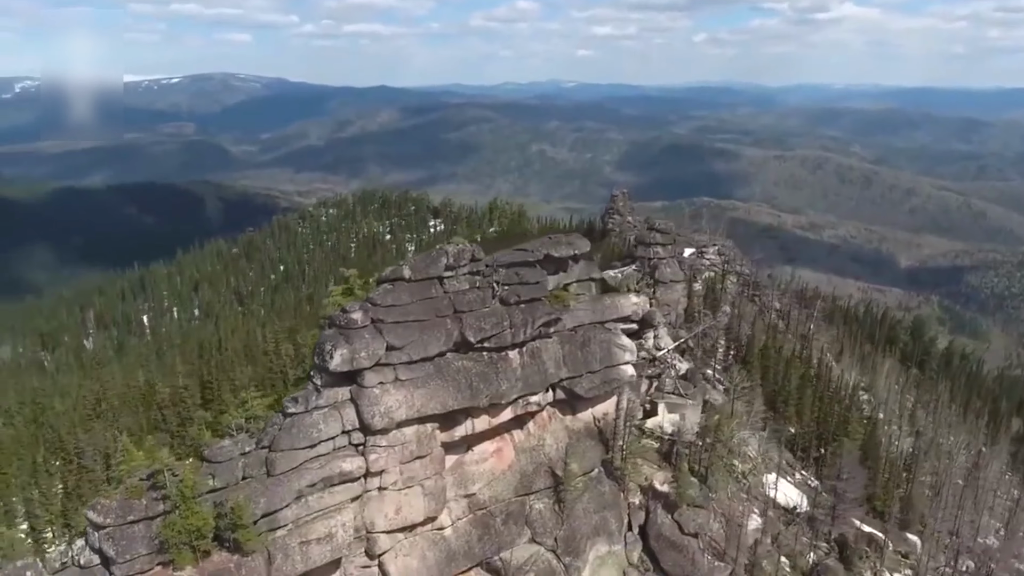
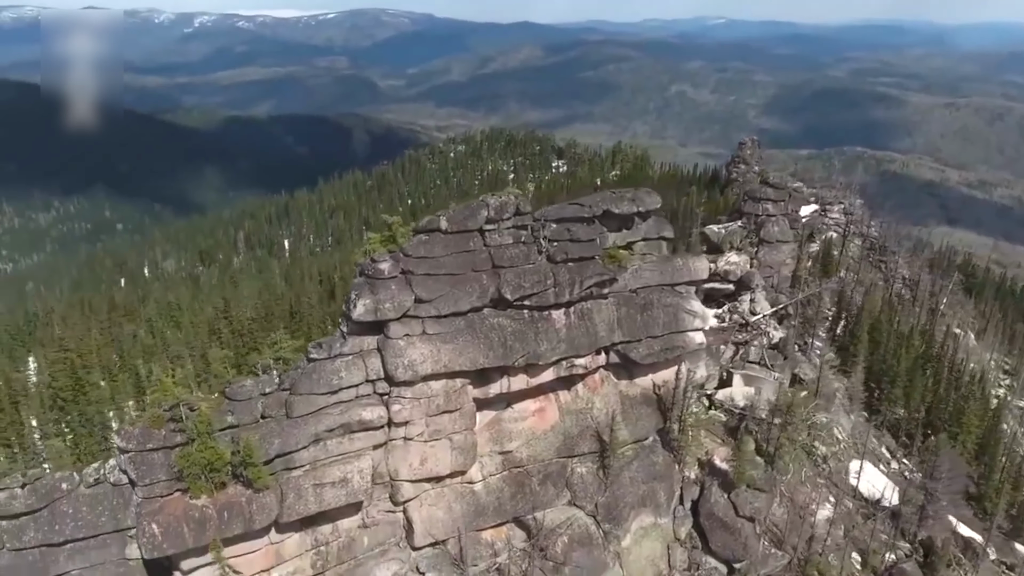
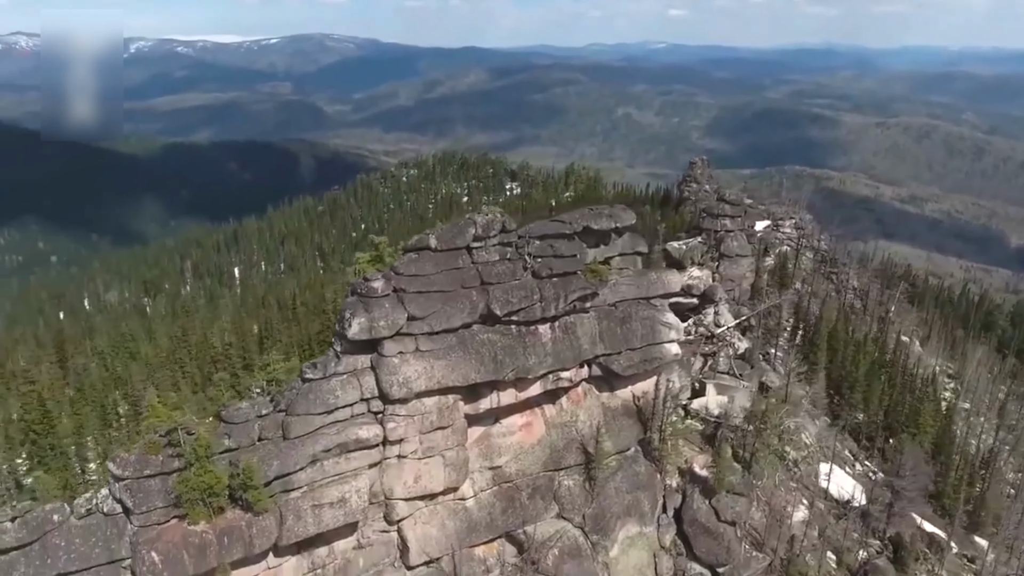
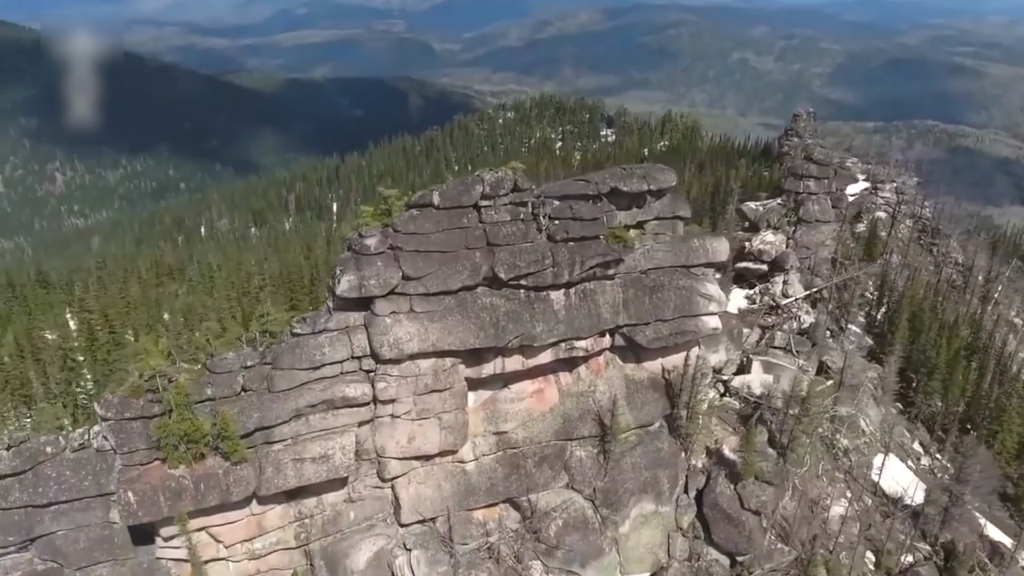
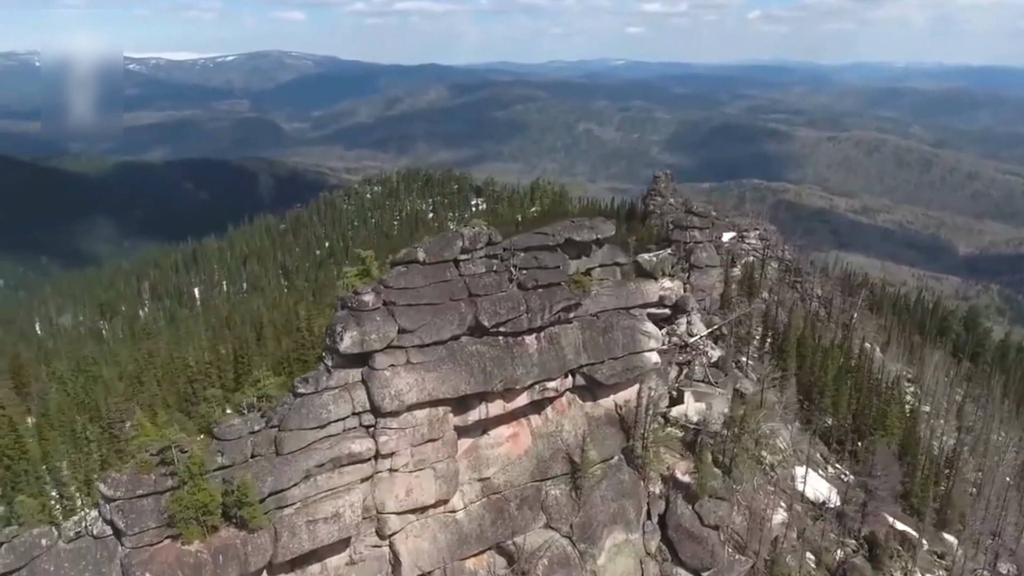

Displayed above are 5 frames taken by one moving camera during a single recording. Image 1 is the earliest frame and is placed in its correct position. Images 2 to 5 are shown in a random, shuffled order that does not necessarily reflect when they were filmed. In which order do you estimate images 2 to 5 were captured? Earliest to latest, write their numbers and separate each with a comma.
5, 3, 2, 4
